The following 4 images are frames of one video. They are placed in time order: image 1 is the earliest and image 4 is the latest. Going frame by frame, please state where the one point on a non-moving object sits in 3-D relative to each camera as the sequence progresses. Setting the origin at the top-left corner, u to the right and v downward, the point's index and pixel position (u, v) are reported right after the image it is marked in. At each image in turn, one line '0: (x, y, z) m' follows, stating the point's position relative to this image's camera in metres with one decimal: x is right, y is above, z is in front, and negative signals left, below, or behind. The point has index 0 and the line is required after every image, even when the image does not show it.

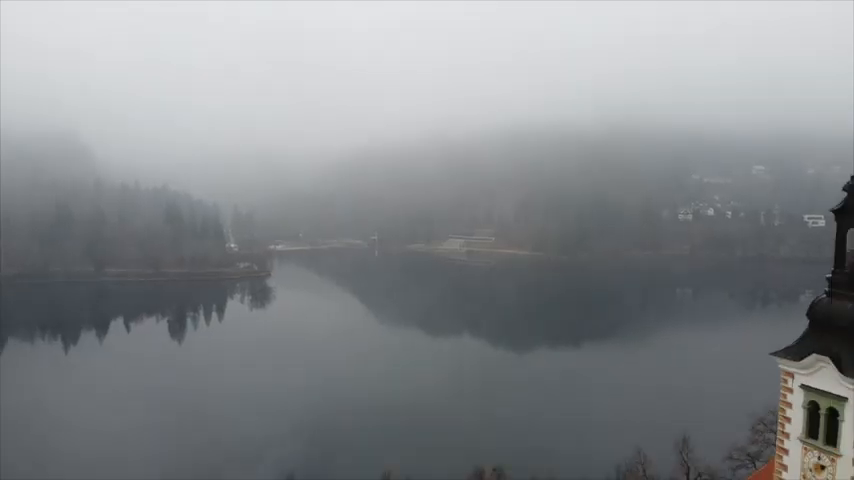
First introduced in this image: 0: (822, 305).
0: (+5.5, -0.9, +9.1) m
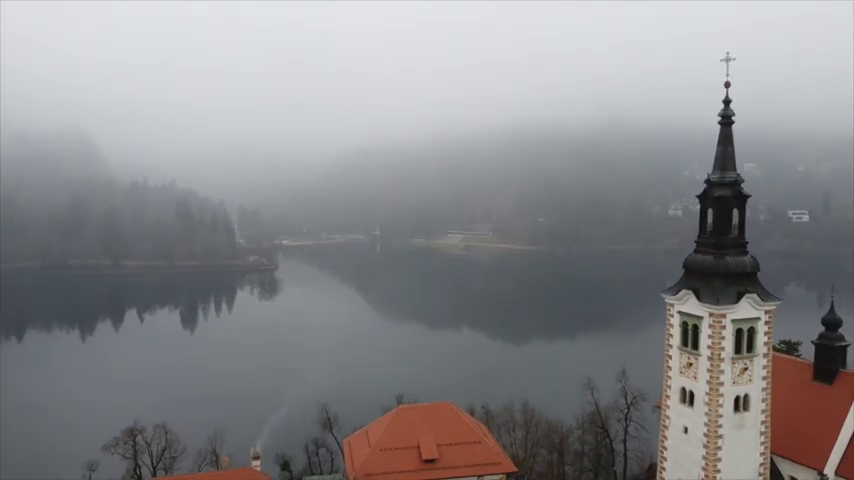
0: (+5.5, -0.4, +13.7) m
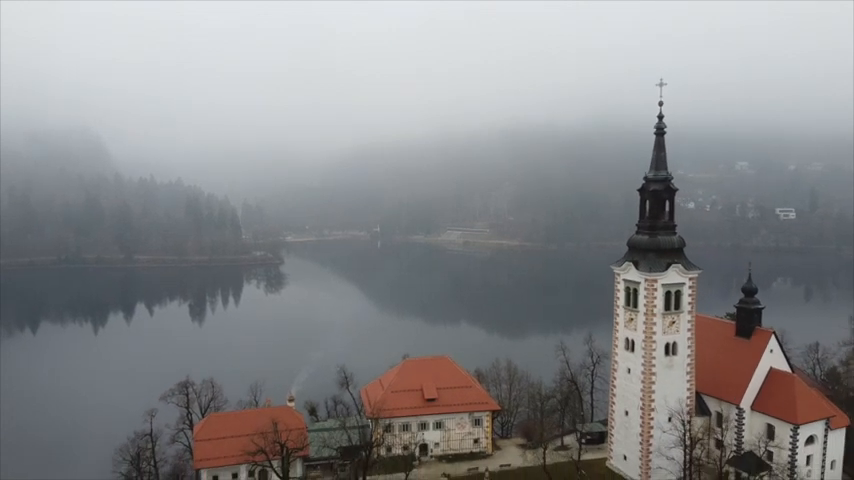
0: (+5.6, 0.0, +17.7) m
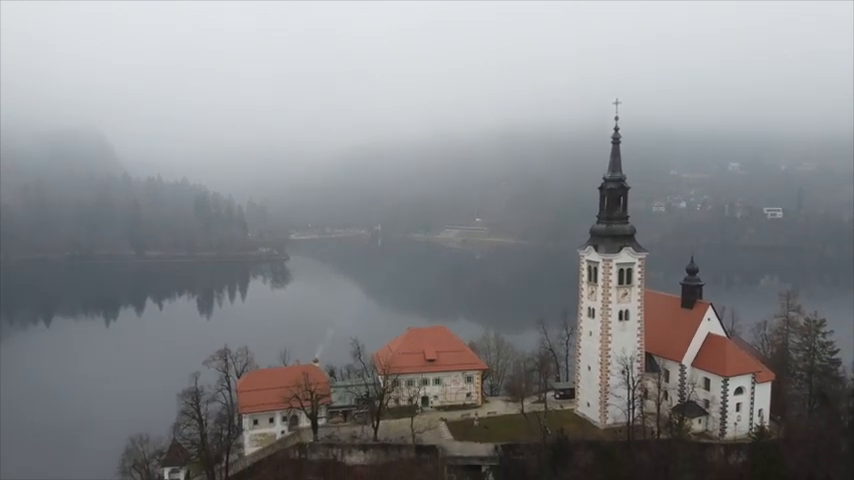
0: (+5.6, +0.4, +22.0) m
